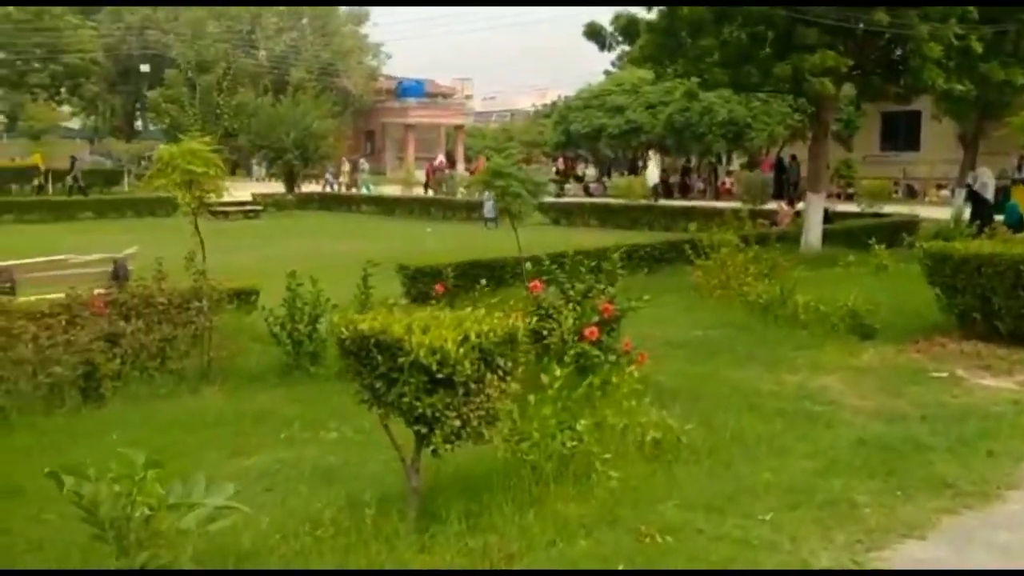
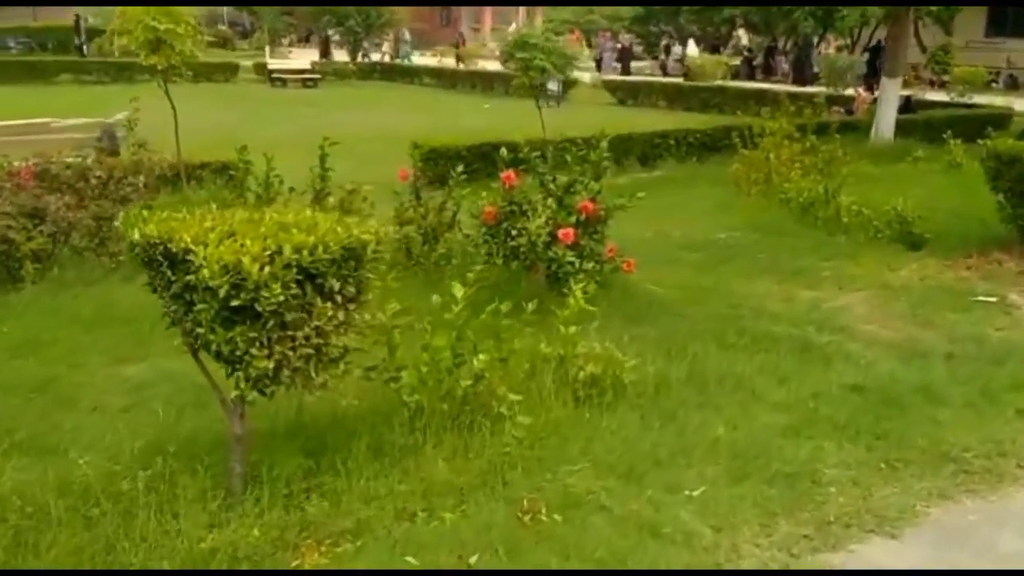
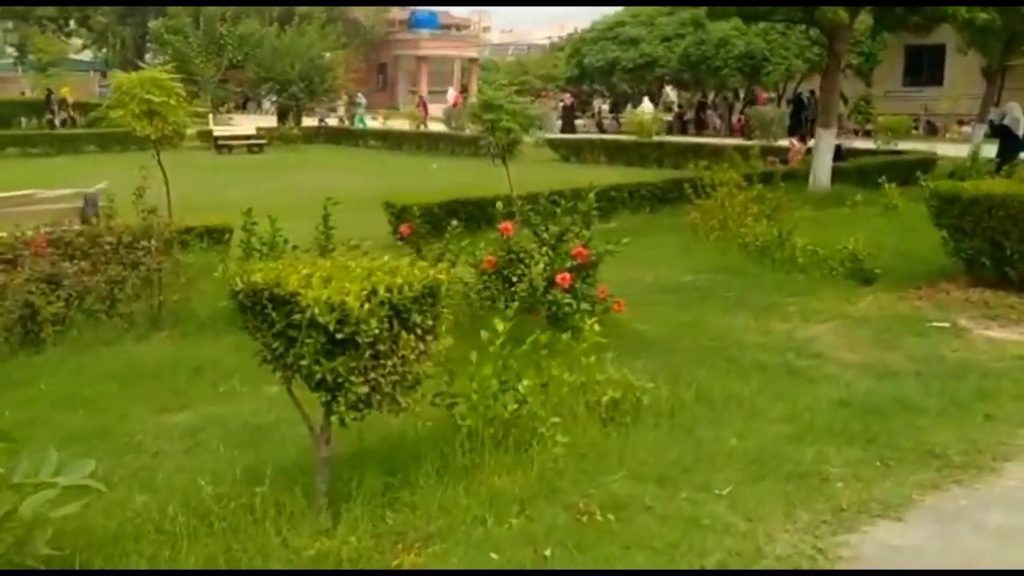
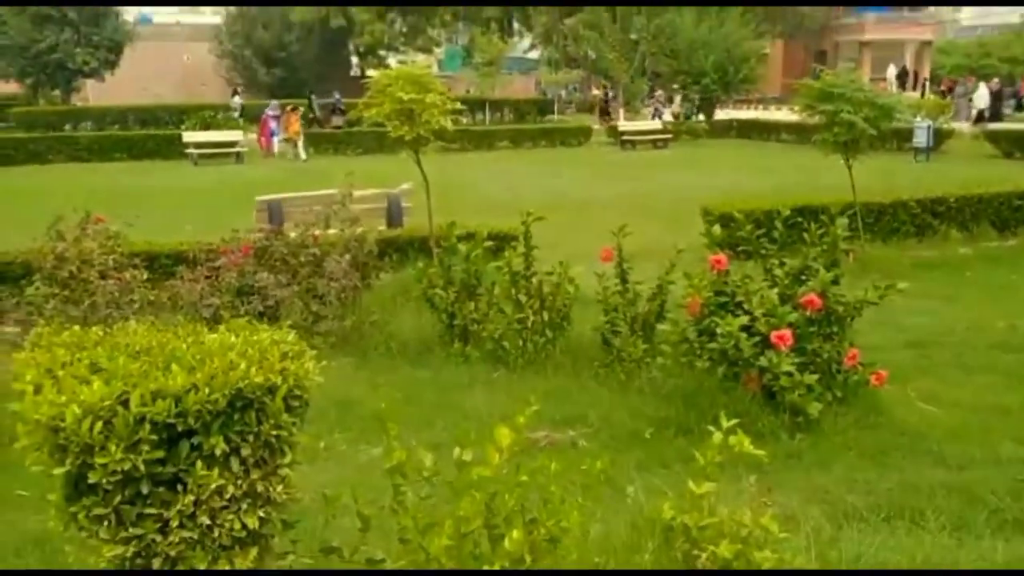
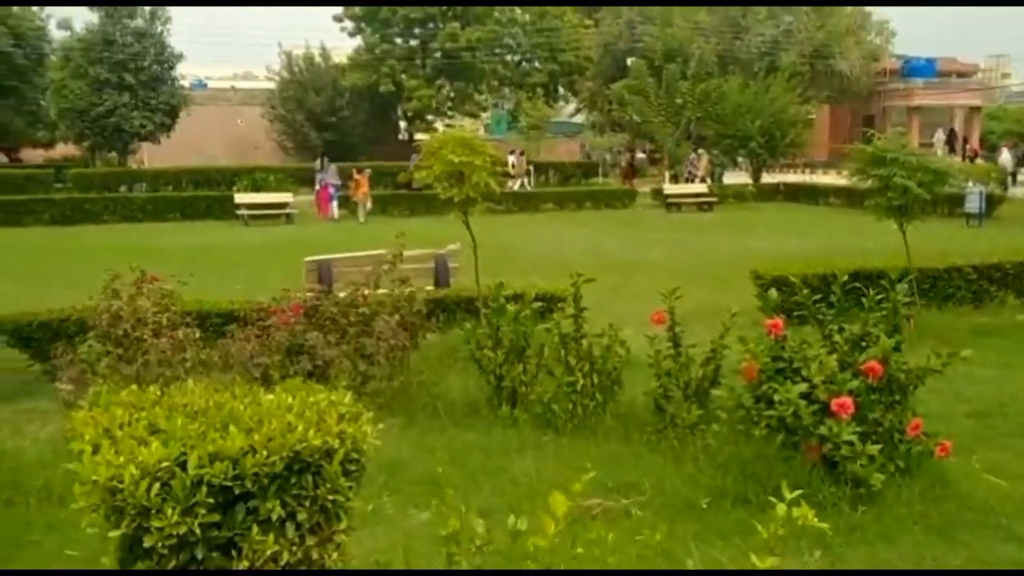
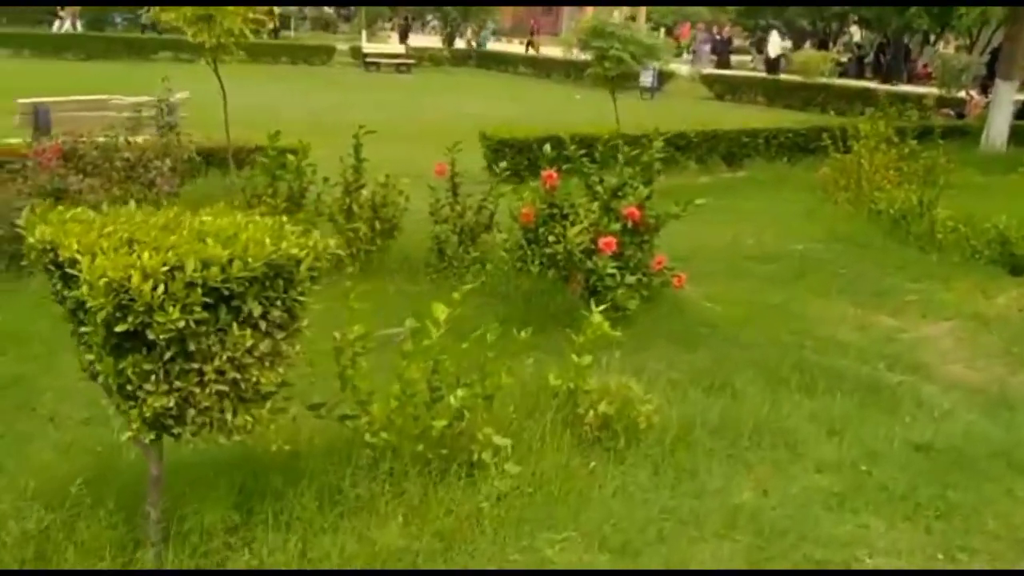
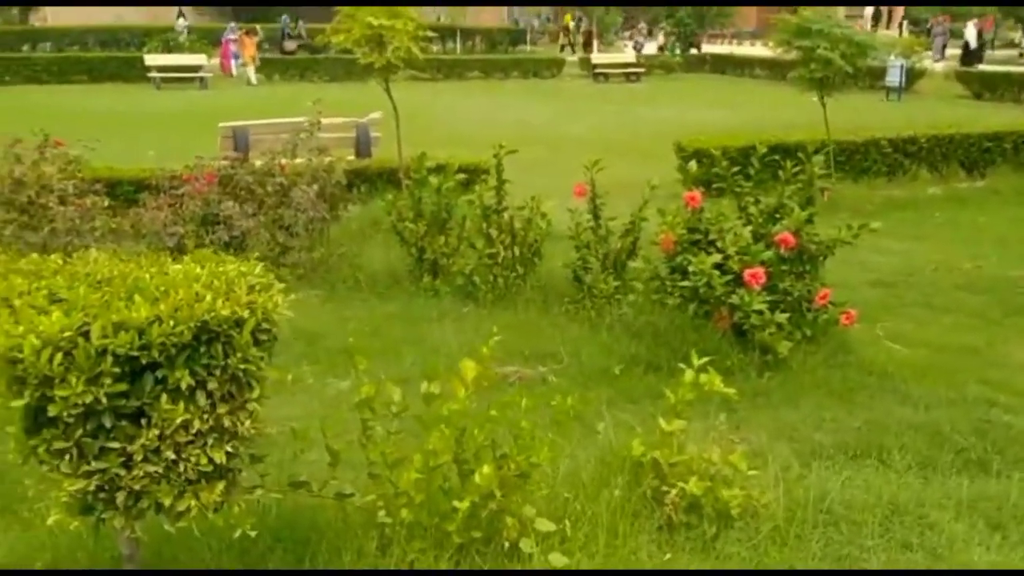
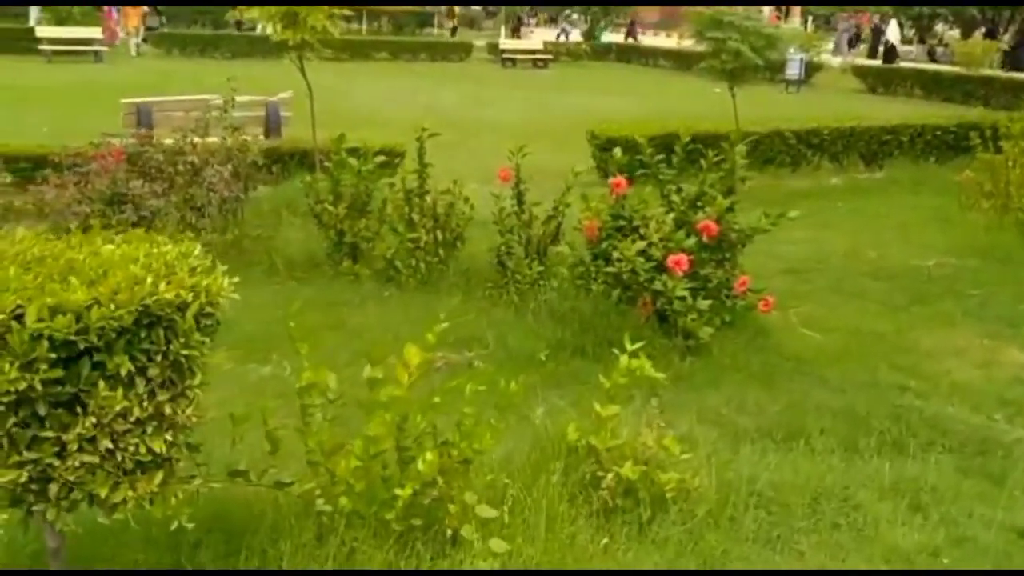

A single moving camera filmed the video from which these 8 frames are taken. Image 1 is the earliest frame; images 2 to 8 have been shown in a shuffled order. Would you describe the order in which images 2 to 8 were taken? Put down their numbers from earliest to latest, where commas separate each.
3, 2, 6, 8, 7, 4, 5
